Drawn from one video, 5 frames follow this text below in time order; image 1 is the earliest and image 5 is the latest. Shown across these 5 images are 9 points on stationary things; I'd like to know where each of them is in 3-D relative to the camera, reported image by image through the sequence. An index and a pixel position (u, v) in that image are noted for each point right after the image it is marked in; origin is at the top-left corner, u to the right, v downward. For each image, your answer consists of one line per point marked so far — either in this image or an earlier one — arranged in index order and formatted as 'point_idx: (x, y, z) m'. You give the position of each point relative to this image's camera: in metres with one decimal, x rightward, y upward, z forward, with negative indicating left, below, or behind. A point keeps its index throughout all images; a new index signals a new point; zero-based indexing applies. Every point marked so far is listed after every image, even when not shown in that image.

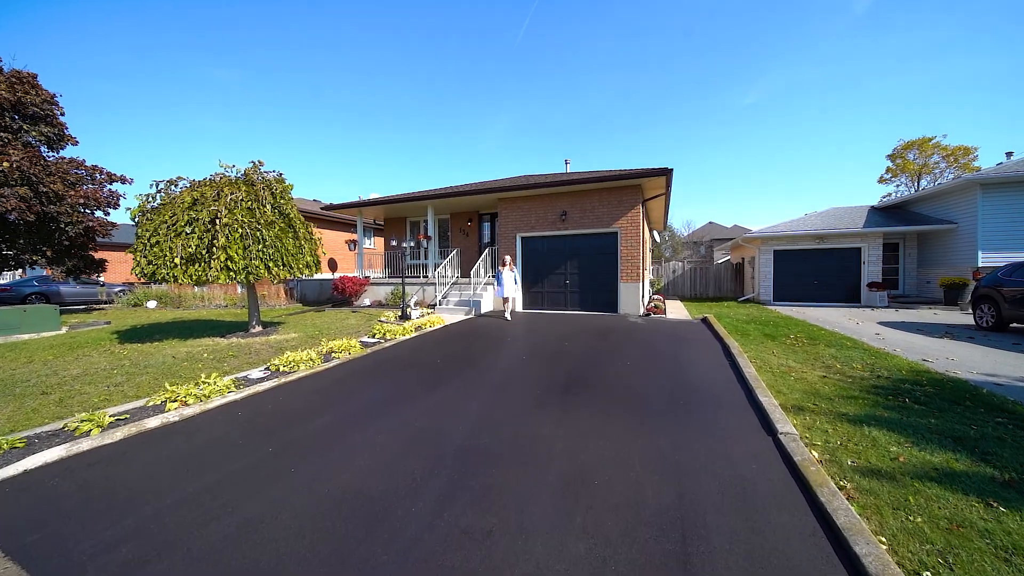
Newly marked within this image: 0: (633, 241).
0: (+3.3, +1.3, +9.3) m
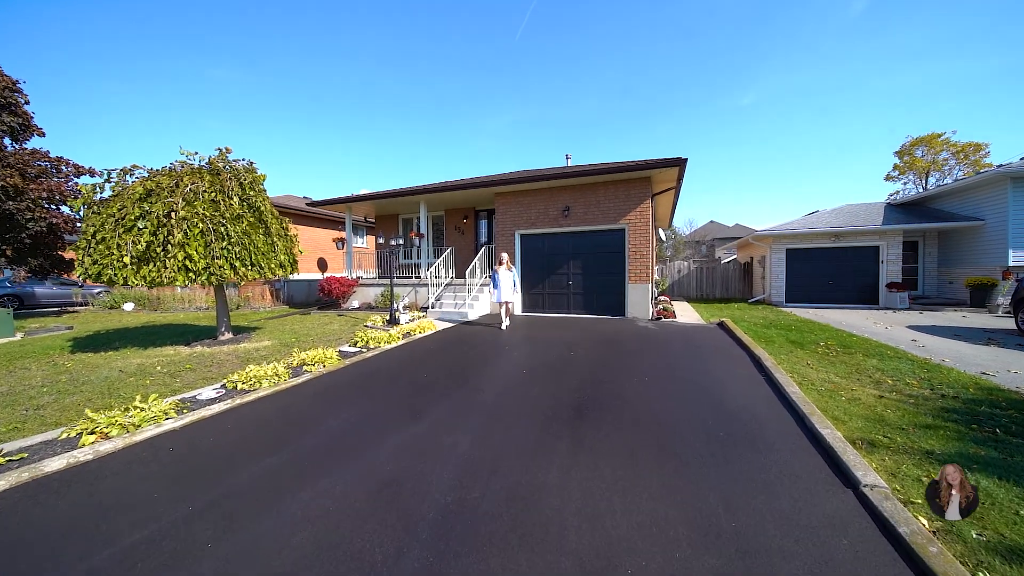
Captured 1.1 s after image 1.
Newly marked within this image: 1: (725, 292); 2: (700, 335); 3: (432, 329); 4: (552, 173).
0: (+3.2, +1.2, +8.5) m
1: (+10.3, -0.2, +16.8) m
2: (+3.8, -0.9, +6.9) m
3: (-1.7, -0.9, +7.4) m
4: (+1.0, +2.9, +8.7) m
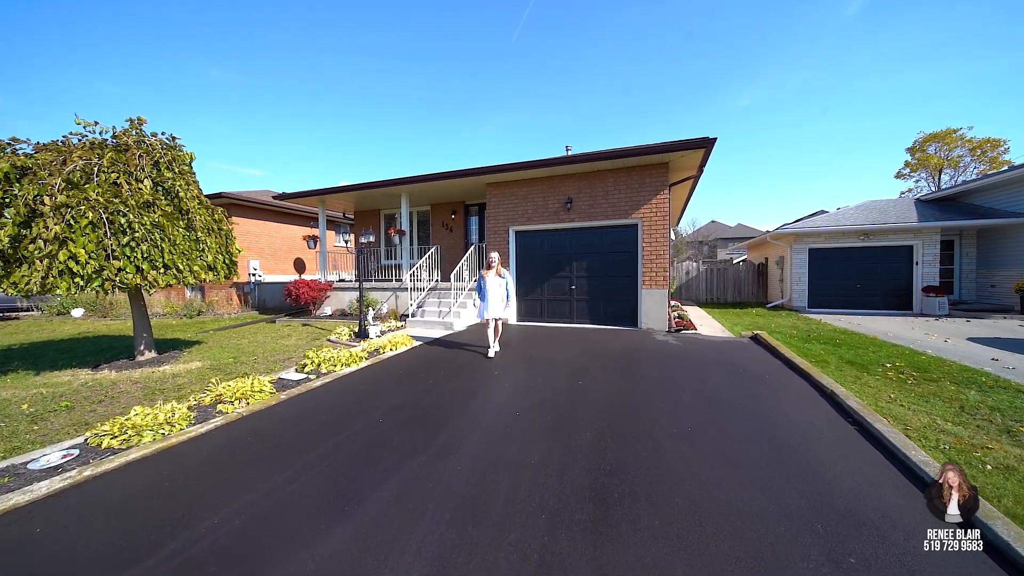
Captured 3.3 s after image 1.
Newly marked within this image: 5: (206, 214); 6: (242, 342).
0: (+3.1, +1.1, +7.2) m
1: (+10.0, -0.3, +15.6) m
2: (+3.6, -1.1, +5.6) m
3: (-1.9, -1.0, +6.1) m
4: (+0.8, +2.8, +7.4) m
5: (-4.6, +1.1, +5.3) m
6: (-5.1, -1.0, +6.6) m
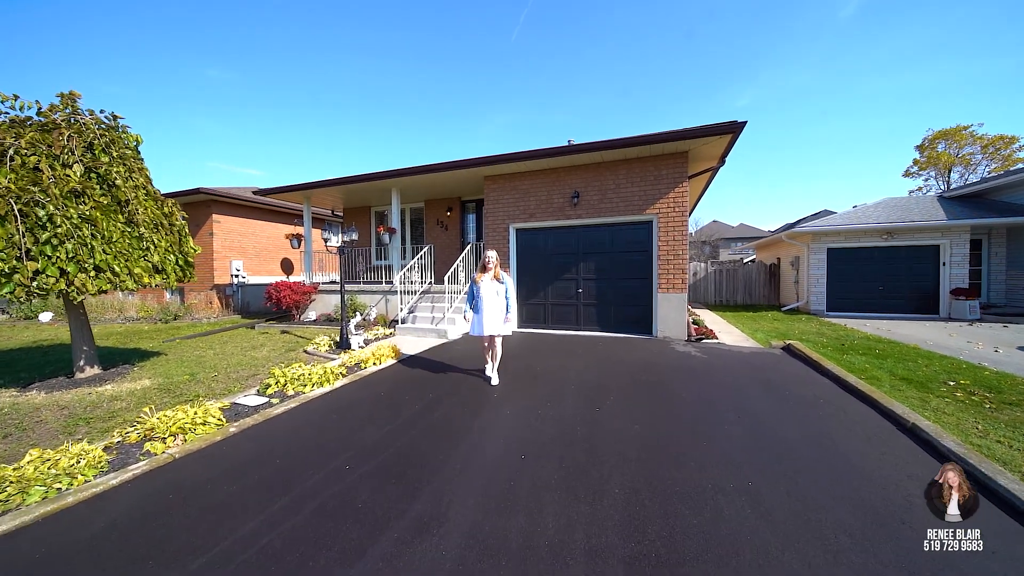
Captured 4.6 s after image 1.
0: (+3.1, +1.0, +6.5) m
1: (+10.0, -0.4, +14.8) m
2: (+3.7, -1.1, +4.9) m
3: (-1.8, -1.1, +5.4) m
4: (+0.9, +2.7, +6.6) m
5: (-4.6, +1.1, +4.5) m
6: (-5.1, -1.1, +5.9) m
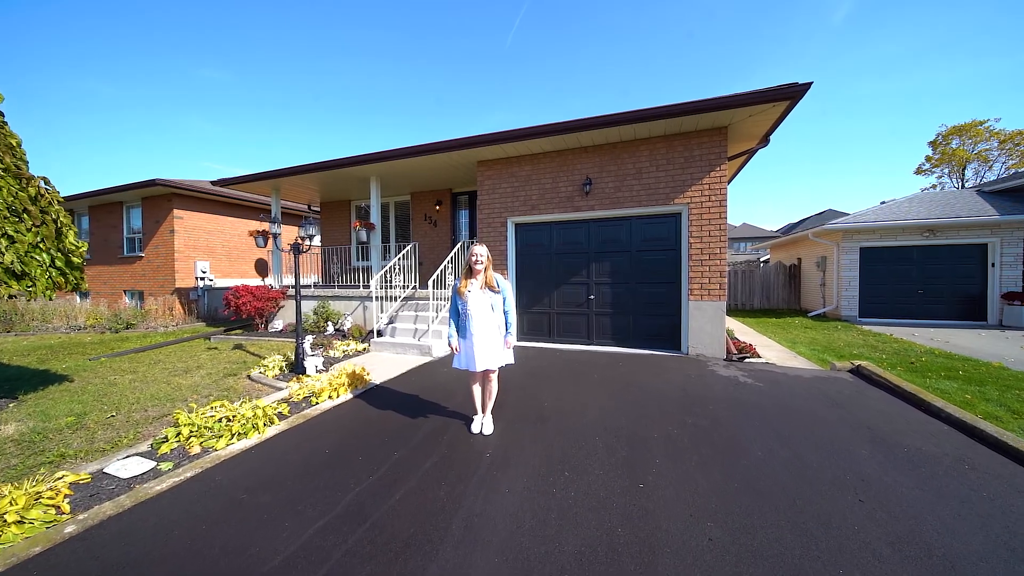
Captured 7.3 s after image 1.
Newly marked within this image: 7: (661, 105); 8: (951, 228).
0: (+3.1, +0.9, +5.3) m
1: (+10.0, -0.5, +13.7) m
2: (+3.7, -1.2, +3.7) m
3: (-1.8, -1.2, +4.2) m
4: (+0.8, +2.6, +5.4) m
5: (-4.6, +0.9, +3.3) m
6: (-5.1, -1.2, +4.6) m
7: (+2.1, +2.6, +4.9) m
8: (+12.1, +1.7, +9.6) m
